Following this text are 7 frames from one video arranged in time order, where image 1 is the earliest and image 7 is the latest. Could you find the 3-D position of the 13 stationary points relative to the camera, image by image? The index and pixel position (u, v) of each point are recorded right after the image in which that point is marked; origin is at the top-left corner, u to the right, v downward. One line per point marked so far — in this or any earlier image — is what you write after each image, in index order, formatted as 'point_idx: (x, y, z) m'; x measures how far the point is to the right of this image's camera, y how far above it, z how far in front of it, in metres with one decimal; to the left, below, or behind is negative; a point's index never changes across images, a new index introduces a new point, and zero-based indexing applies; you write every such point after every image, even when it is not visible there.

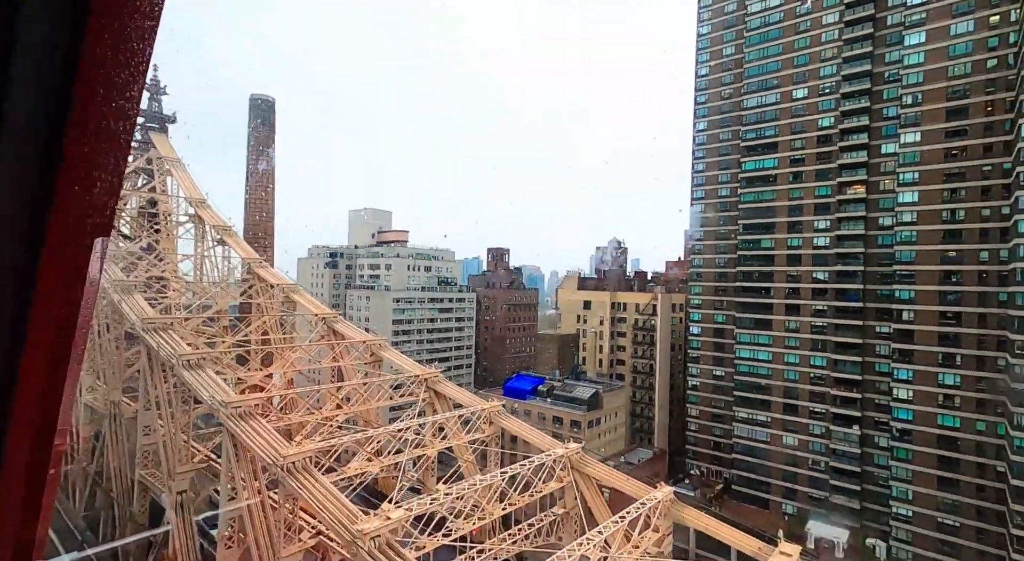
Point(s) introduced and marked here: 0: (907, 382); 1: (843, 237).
0: (+4.4, -1.1, +6.2) m
1: (+4.7, +0.6, +7.9) m
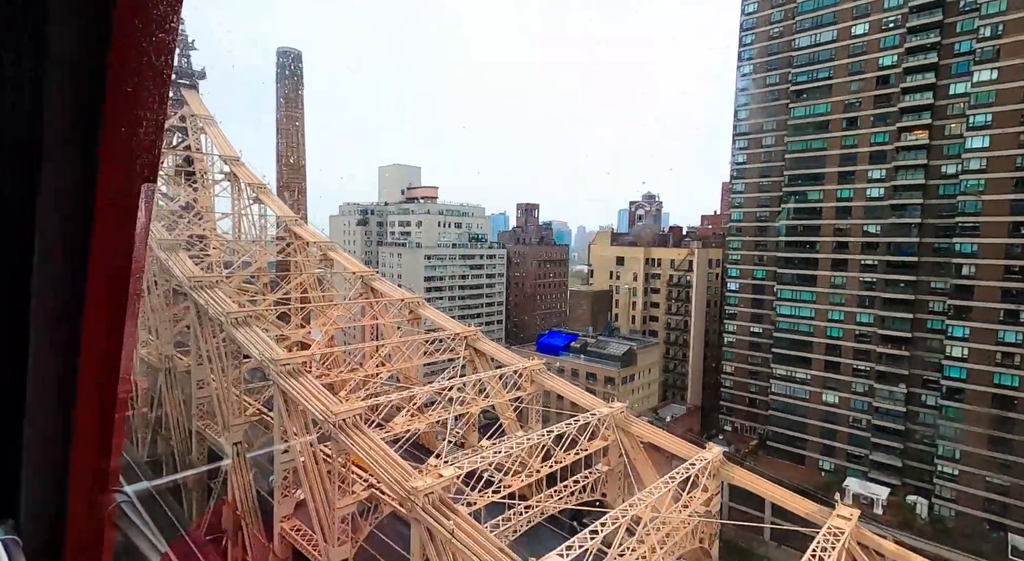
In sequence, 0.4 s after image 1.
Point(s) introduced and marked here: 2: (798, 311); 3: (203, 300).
0: (+4.8, -0.6, +5.9) m
1: (+5.2, +1.3, +7.5) m
2: (+4.2, -0.4, +8.1) m
3: (-2.8, -0.2, +5.1) m
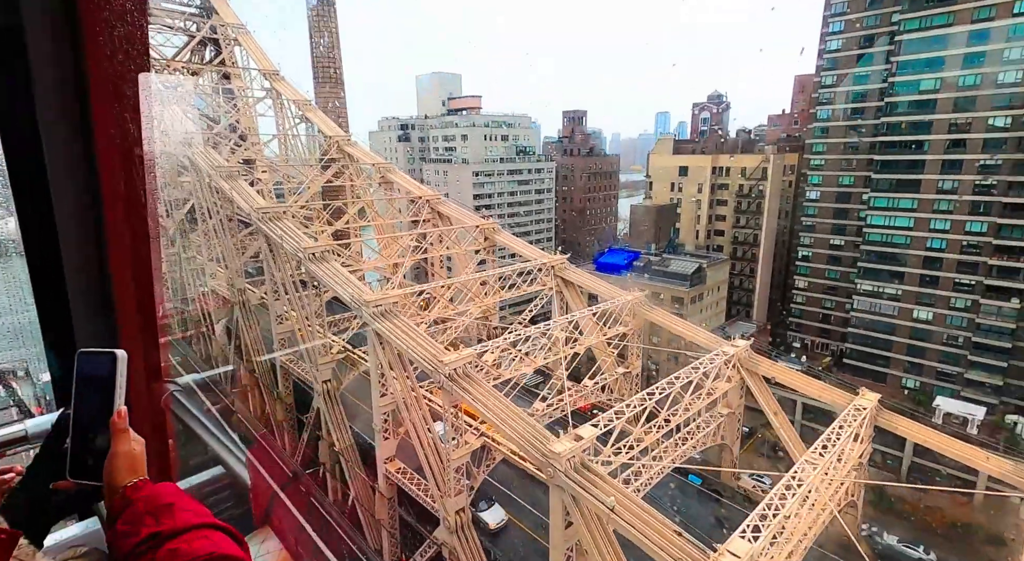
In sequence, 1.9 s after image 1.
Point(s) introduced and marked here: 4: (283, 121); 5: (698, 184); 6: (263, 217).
0: (+5.7, +0.3, +5.2) m
1: (+6.0, +2.4, +6.4) m
2: (+5.1, +0.8, +7.3) m
3: (-2.1, +0.4, +4.7) m
4: (-3.2, +2.2, +7.6) m
5: (+3.5, +1.9, +10.5) m
6: (-2.2, +0.5, +4.9) m
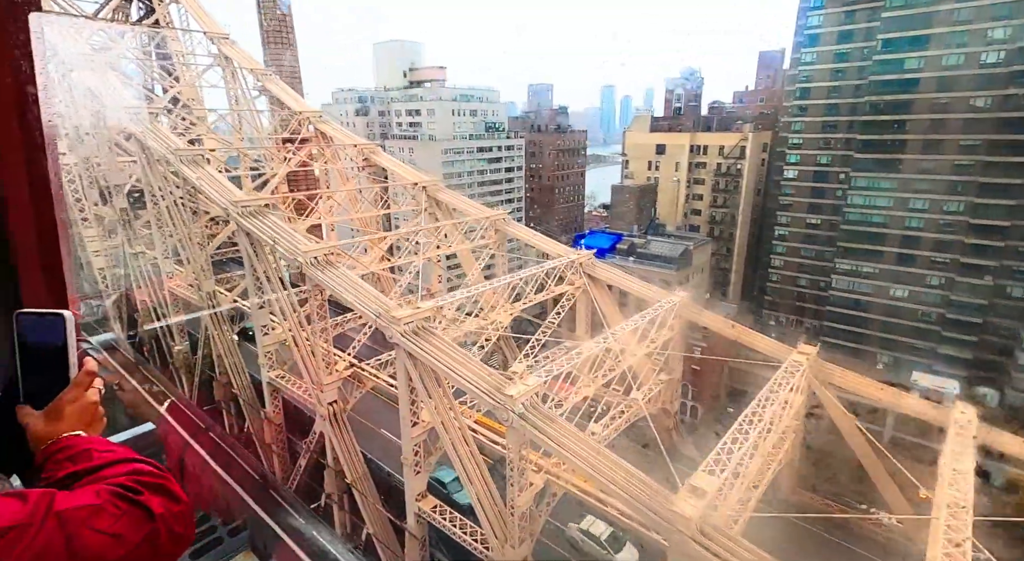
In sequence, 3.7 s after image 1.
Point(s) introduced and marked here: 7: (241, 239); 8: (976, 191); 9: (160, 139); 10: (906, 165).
0: (+5.8, +0.4, +5.3) m
1: (+6.0, +2.6, +6.4) m
2: (+5.0, +1.0, +7.3) m
3: (-1.9, +0.4, +4.0) m
4: (-3.4, +2.3, +6.7) m
5: (+3.1, +2.2, +10.3) m
6: (-2.1, +0.5, +4.2) m
7: (-2.0, +0.3, +4.1) m
8: (+5.8, +1.0, +6.6) m
9: (-3.3, +1.3, +5.2) m
10: (+5.3, +1.5, +7.2) m
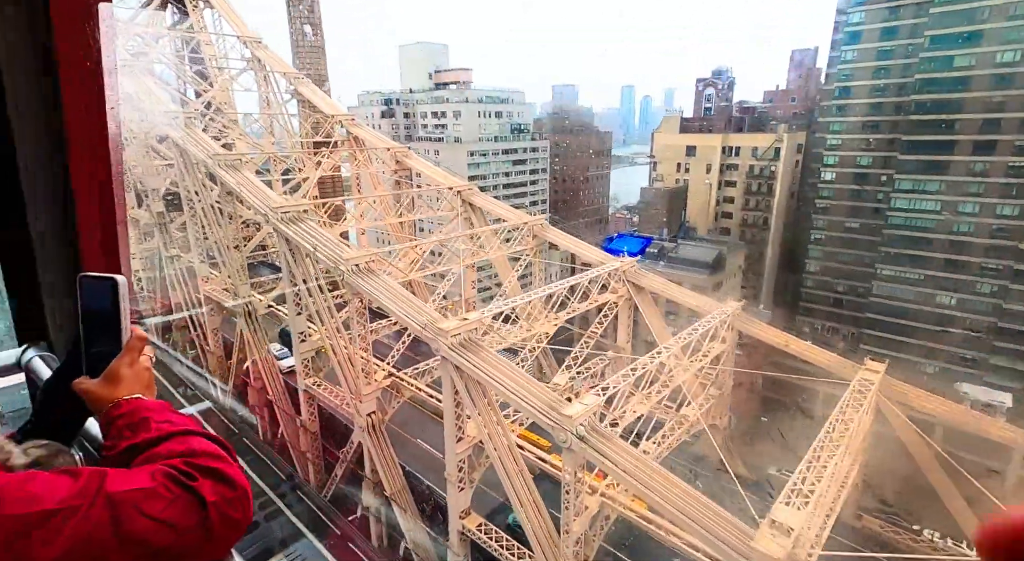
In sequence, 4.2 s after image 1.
0: (+6.1, +0.3, +4.9) m
1: (+6.4, +2.5, +6.1) m
2: (+5.4, +0.9, +7.0) m
3: (-1.6, +0.3, +3.9) m
4: (-3.0, +2.2, +6.7) m
5: (+3.6, +2.1, +10.1) m
6: (-1.8, +0.5, +4.1) m
7: (-1.7, +0.3, +4.0) m
8: (+6.2, +0.9, +6.3) m
9: (-3.0, +1.3, +5.2) m
10: (+5.7, +1.4, +6.9) m
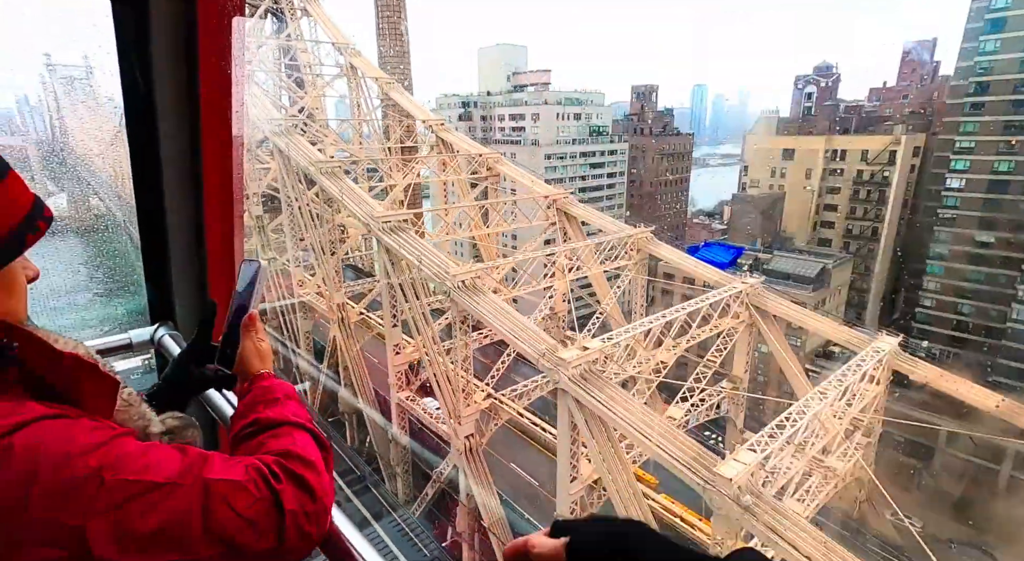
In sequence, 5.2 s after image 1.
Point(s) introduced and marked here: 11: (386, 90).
0: (+6.9, 0.0, +4.0) m
1: (+7.3, +2.2, +5.1) m
2: (+6.5, +0.6, +6.1) m
3: (-0.8, +0.3, +3.8) m
4: (-1.8, +2.2, +6.7) m
5: (+5.0, +1.9, +9.3) m
6: (-1.0, +0.4, +4.0) m
7: (-1.0, +0.2, +3.9) m
8: (+7.1, +0.6, +5.3) m
9: (-2.1, +1.2, +5.2) m
10: (+6.8, +1.1, +6.0) m
11: (-1.6, +2.4, +6.8) m
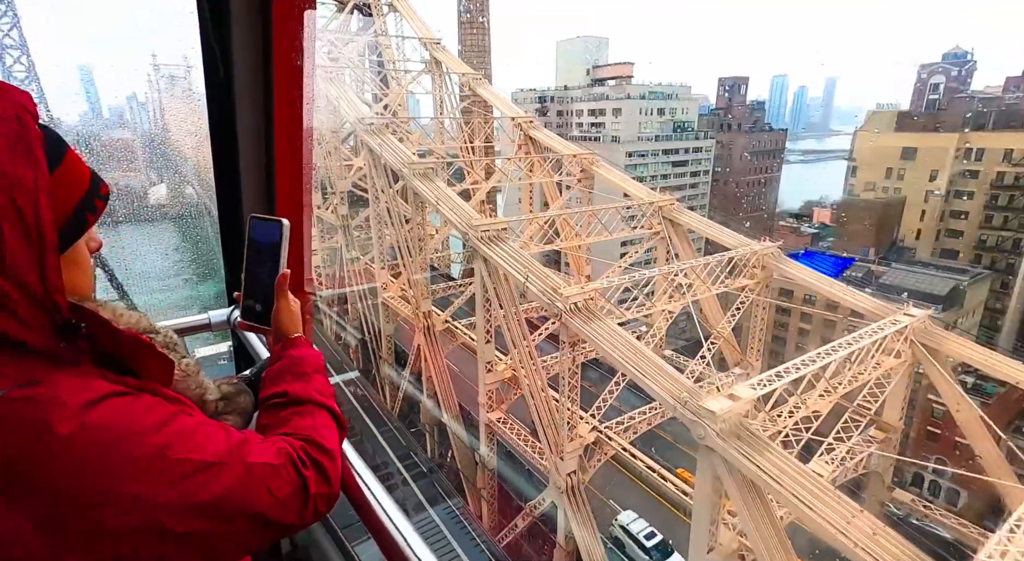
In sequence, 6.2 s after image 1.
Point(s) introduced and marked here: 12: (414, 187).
0: (+7.6, -0.3, +2.8) m
1: (+8.2, +1.9, +3.8) m
2: (+7.4, +0.3, +4.9) m
3: (-0.1, +0.2, +3.5) m
4: (-0.8, +2.1, +6.4) m
5: (+6.4, +1.6, +8.3) m
6: (-0.3, +0.3, +3.7) m
7: (-0.2, +0.1, +3.6) m
8: (+8.0, +0.3, +4.1) m
9: (-1.2, +1.2, +5.0) m
10: (+7.7, +0.8, +4.8) m
11: (-0.5, +2.3, +6.5) m
12: (-0.8, +0.7, +4.6) m
